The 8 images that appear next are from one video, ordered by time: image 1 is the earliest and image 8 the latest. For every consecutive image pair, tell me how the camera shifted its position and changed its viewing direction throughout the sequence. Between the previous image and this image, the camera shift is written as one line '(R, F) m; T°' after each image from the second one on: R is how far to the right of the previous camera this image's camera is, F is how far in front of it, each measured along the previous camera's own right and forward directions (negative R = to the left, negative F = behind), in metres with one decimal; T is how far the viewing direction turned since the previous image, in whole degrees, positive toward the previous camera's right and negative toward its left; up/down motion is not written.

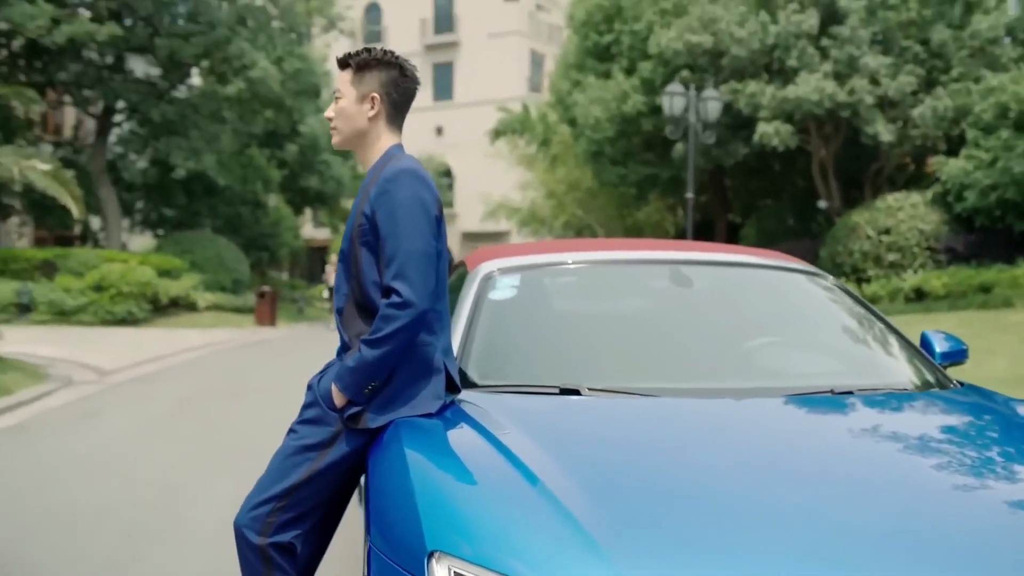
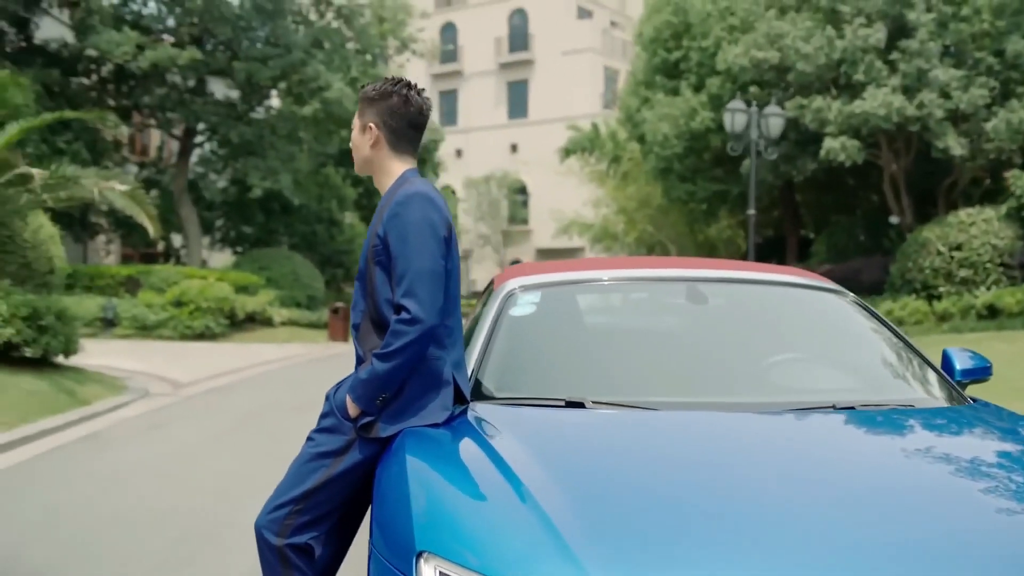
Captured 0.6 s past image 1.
(+0.2, -0.1) m; -5°
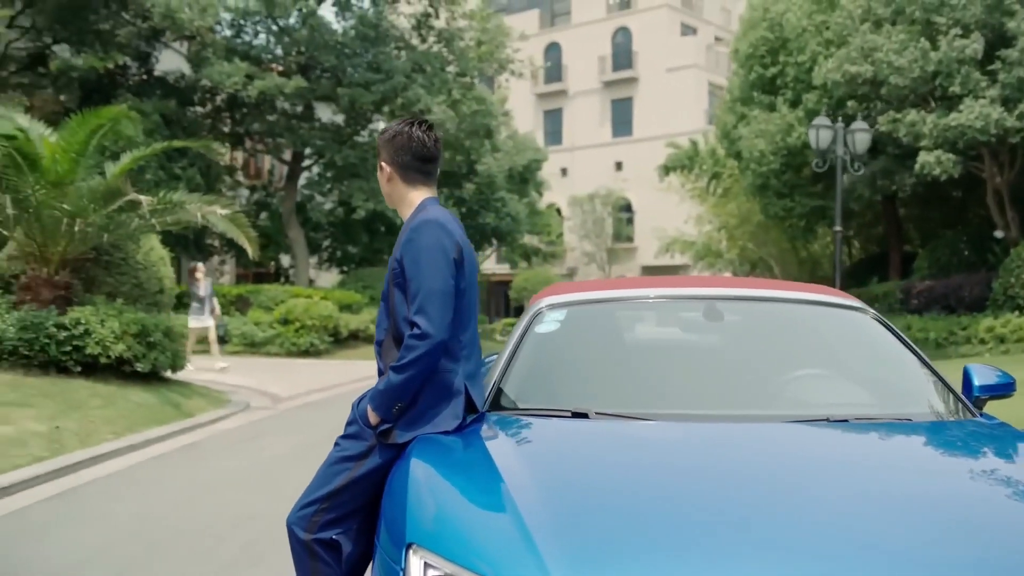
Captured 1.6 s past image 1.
(+0.3, -0.2) m; -6°
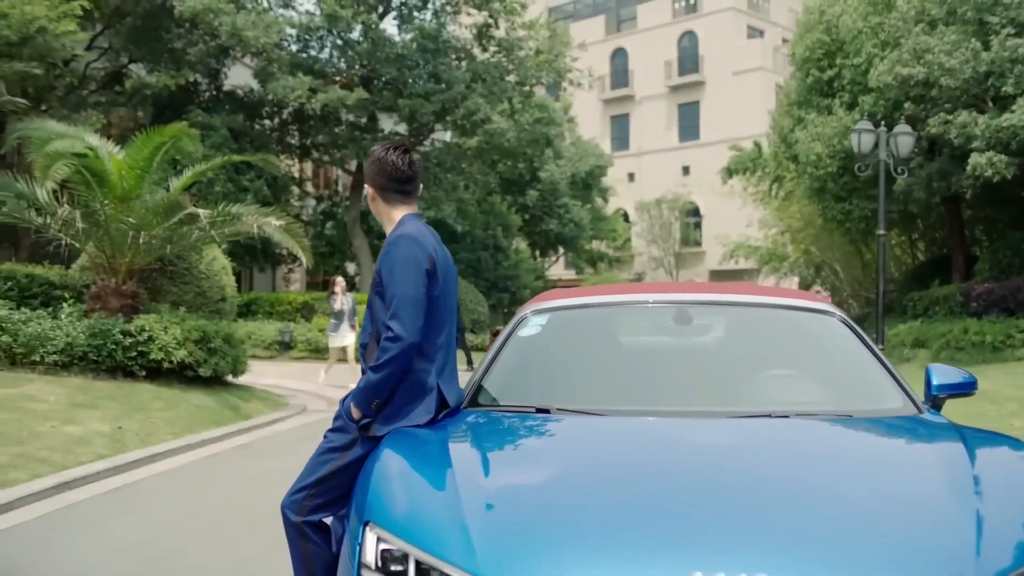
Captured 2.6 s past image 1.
(+0.4, -0.3) m; -4°
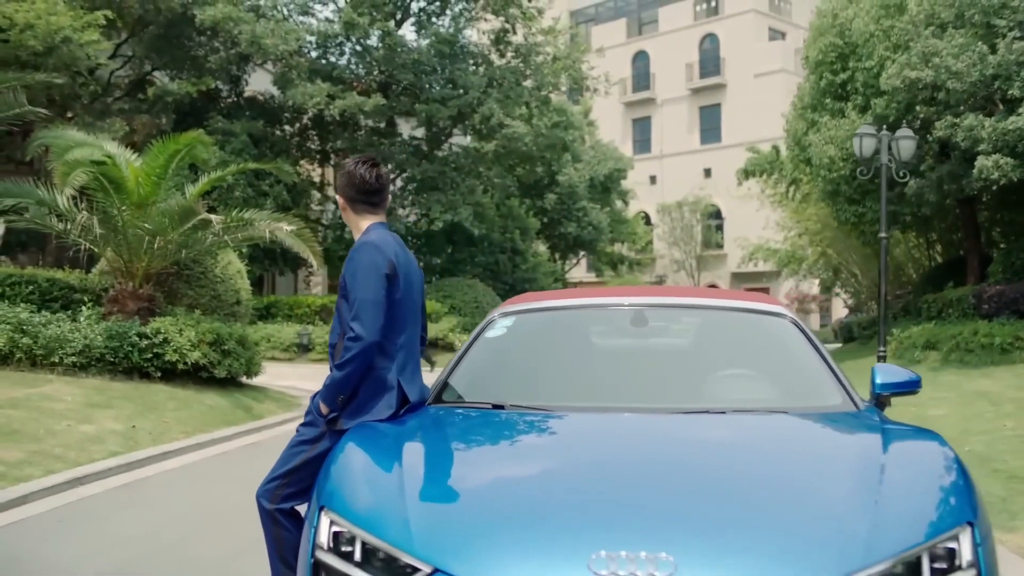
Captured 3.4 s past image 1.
(+0.3, -0.2) m; -2°
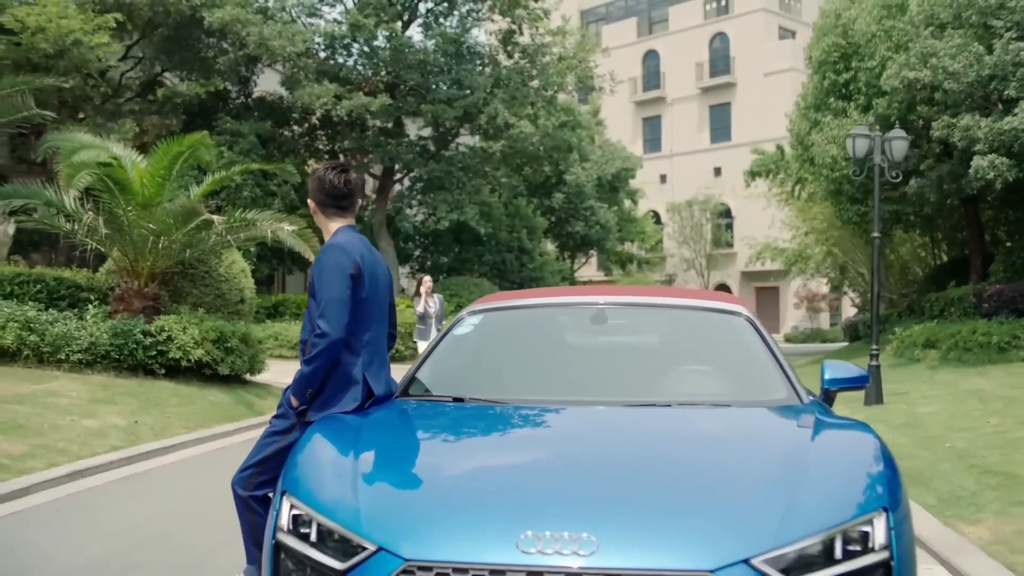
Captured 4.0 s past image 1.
(+0.2, -0.2) m; -1°
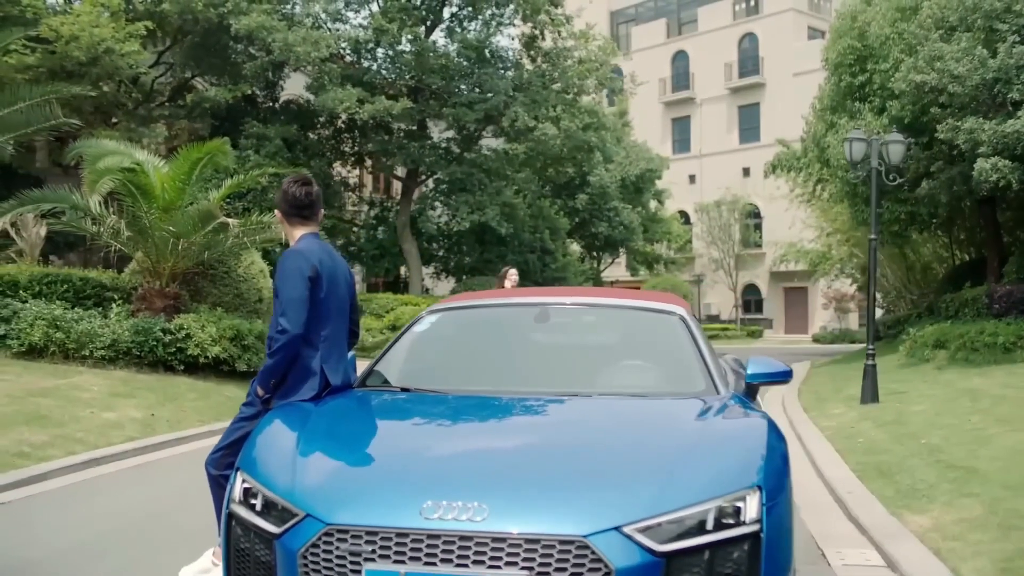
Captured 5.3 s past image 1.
(+0.4, -0.4) m; -2°
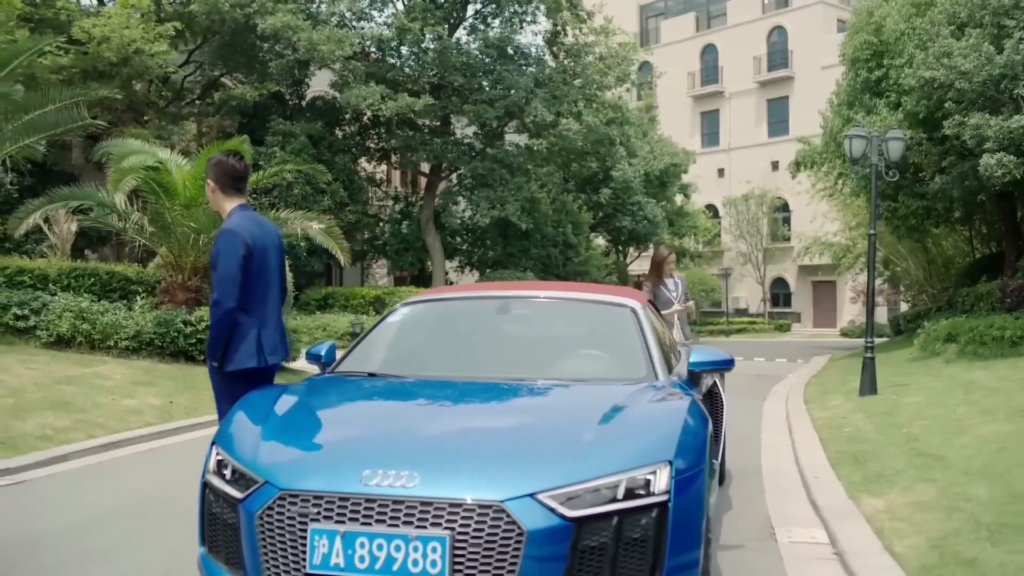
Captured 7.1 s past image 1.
(+0.4, -0.4) m; -2°
